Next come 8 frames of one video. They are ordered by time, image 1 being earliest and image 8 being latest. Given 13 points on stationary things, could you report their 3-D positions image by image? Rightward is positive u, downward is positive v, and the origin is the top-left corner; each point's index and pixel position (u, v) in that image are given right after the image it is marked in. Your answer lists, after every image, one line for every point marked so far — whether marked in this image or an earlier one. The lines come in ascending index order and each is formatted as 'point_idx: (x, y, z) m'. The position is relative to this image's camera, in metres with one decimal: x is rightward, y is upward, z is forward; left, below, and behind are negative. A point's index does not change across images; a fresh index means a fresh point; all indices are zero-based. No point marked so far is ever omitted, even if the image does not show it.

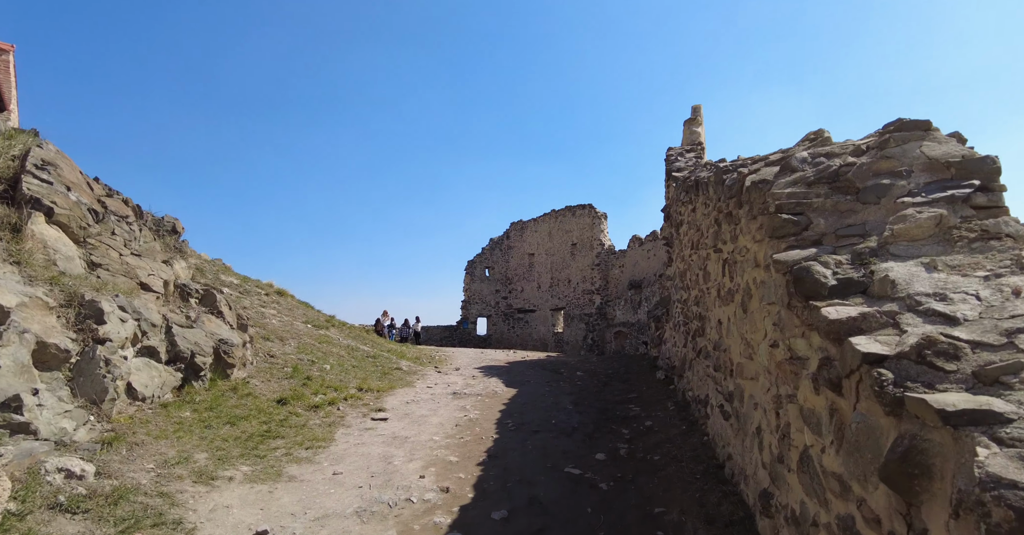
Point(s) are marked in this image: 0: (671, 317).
0: (+2.8, -0.9, +8.0) m
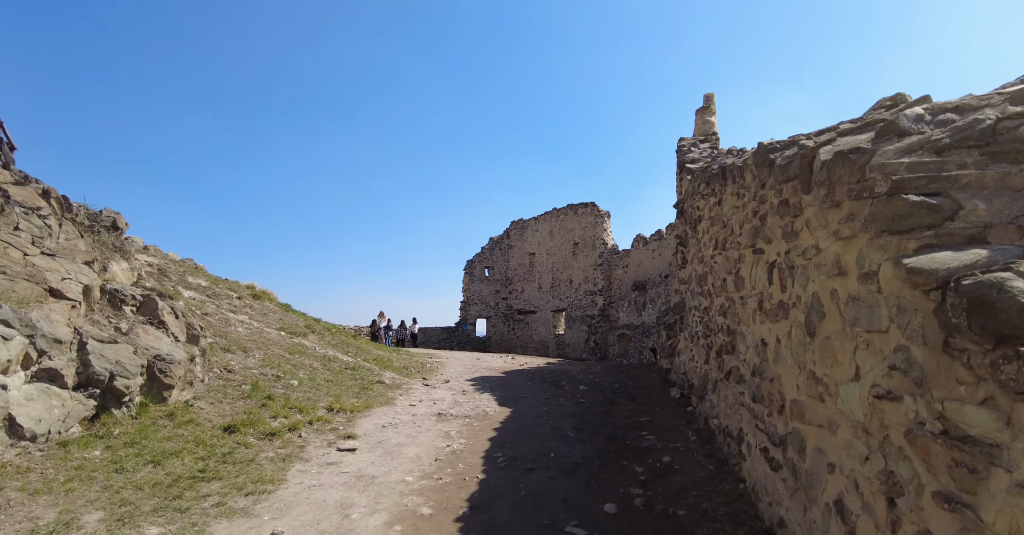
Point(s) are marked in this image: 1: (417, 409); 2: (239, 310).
0: (+2.7, -1.0, +7.2) m
1: (-1.3, -2.0, +6.4) m
2: (-4.9, -0.7, +8.4) m
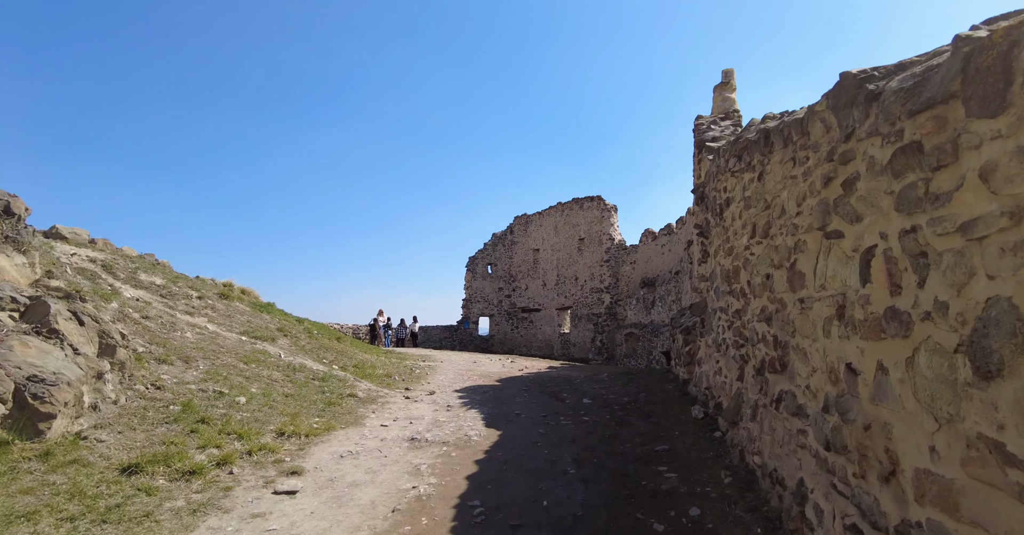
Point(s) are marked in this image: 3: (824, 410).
0: (+2.6, -0.9, +6.1) m
1: (-1.5, -1.9, +5.4) m
2: (-5.0, -0.7, +7.4) m
3: (+1.7, -0.8, +2.6) m
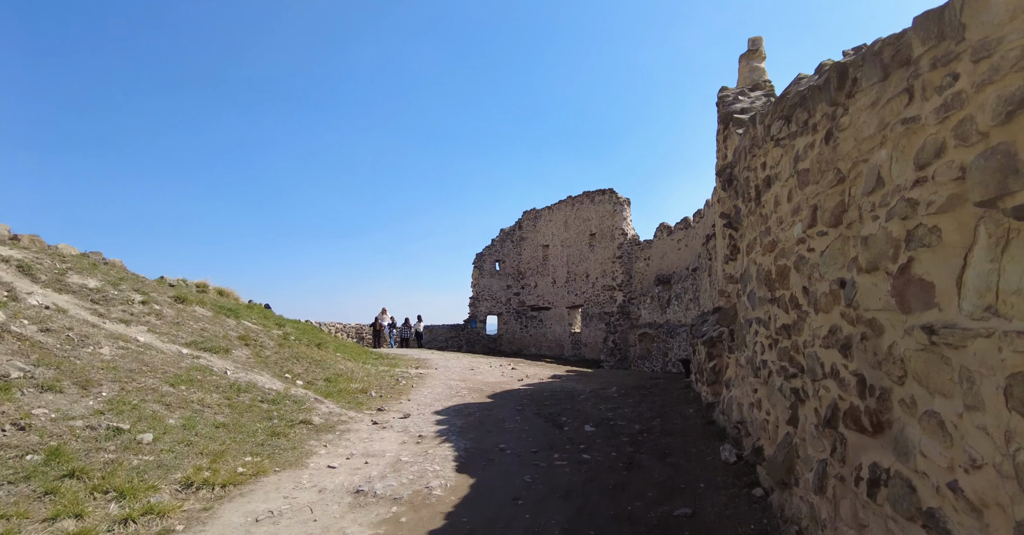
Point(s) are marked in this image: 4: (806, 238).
0: (+2.4, -0.9, +4.8) m
1: (-1.7, -2.0, +4.3) m
2: (-5.2, -0.7, +6.3) m
3: (+1.4, -0.8, +1.3) m
4: (+2.0, +0.2, +3.2) m
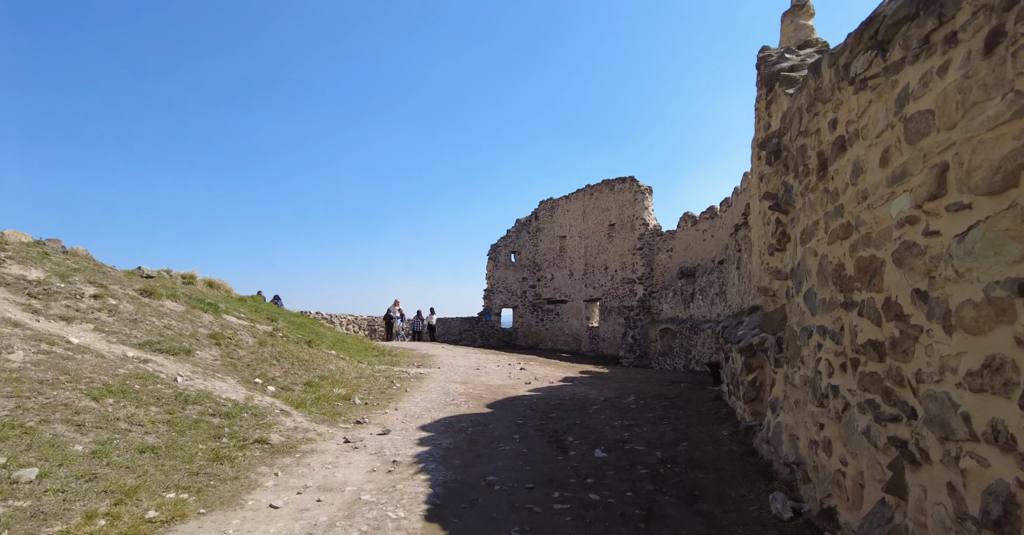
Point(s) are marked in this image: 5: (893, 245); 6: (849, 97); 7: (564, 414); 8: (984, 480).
0: (+2.3, -0.8, +3.7) m
1: (-1.8, -1.9, +3.4) m
2: (-5.2, -0.6, +5.6) m
3: (+1.2, -0.8, +0.3) m
4: (+1.9, +0.2, +2.1) m
5: (+2.0, +0.1, +2.4) m
6: (+2.2, +1.1, +3.0) m
7: (+0.7, -2.2, +6.9) m
8: (+1.7, -0.7, +1.6) m
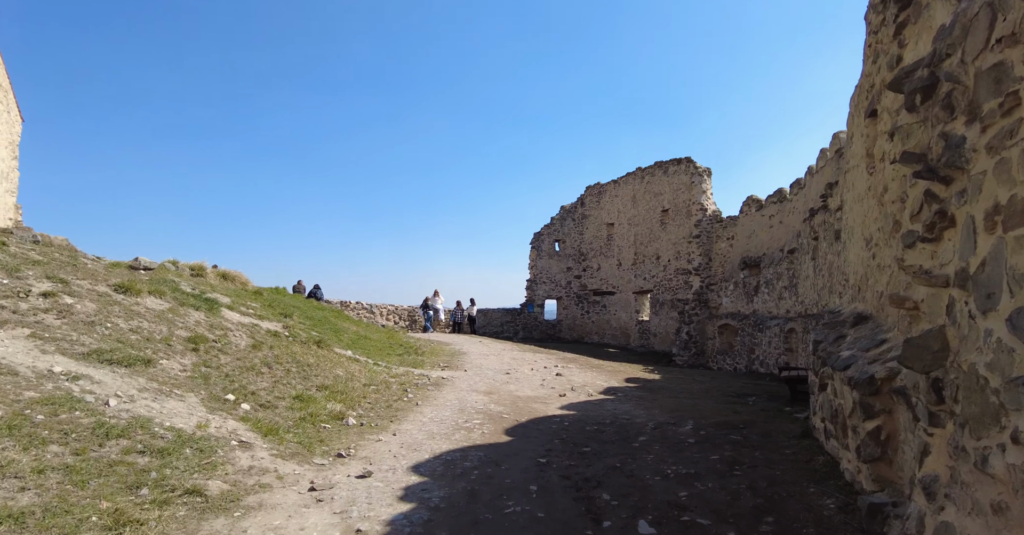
0: (+2.2, -0.8, +2.1) m
1: (-1.9, -1.9, +2.2) m
2: (-5.1, -0.5, +4.7) m
3: (+0.7, -0.9, -1.2) m
4: (+1.6, +0.2, +0.5) m
5: (+1.7, +0.1, +0.7) m
6: (+2.0, +1.1, +1.3) m
7: (+1.0, -2.1, +5.4) m
8: (+1.4, -0.8, +0.1) m
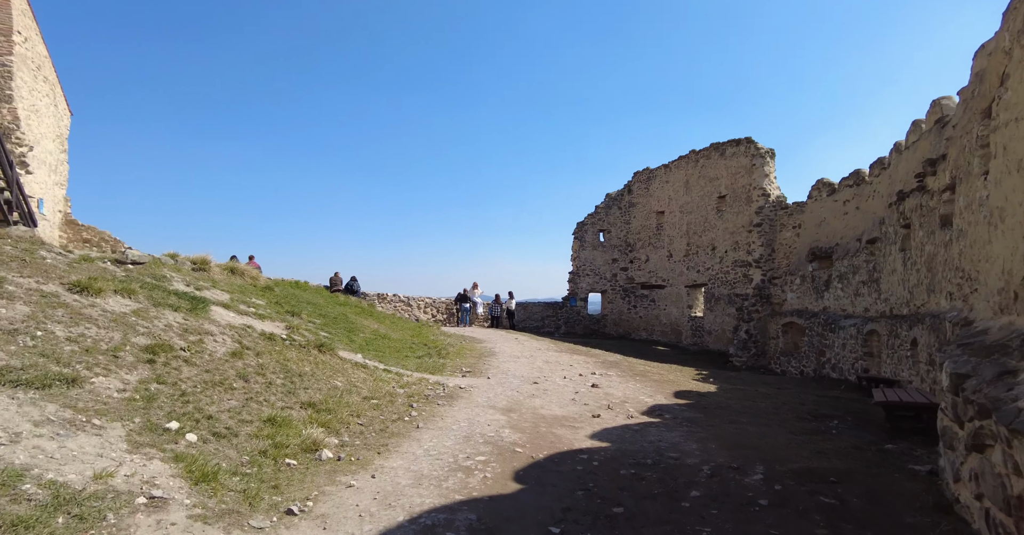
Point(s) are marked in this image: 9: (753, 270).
0: (+2.0, -0.9, +0.5) m
1: (-2.1, -2.0, +1.1) m
2: (-5.1, -0.5, +3.9) m
3: (+0.1, -1.0, -2.6) m
4: (+1.2, +0.1, -1.0) m
5: (+1.3, 0.0, -0.8) m
6: (+1.7, +1.0, -0.2) m
7: (+1.1, -2.1, +4.0) m
8: (+0.9, -0.9, -1.4) m
9: (+10.0, -0.1, +19.1) m
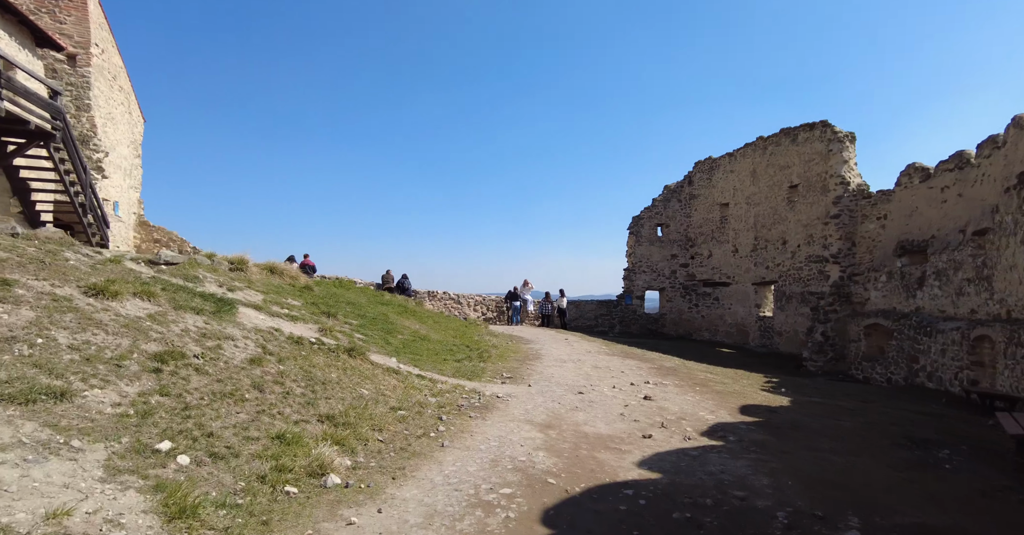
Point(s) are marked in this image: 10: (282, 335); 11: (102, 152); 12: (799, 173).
0: (+1.7, -1.0, -0.5) m
1: (-2.3, -2.0, +0.6) m
2: (-4.9, -0.6, +3.7) m
3: (-0.5, -1.1, -3.4) m
4: (+0.8, 0.0, -1.9) m
5: (+0.9, -0.1, -1.7) m
6: (+1.3, +0.9, -1.2) m
7: (+1.2, -2.1, +3.1) m
8: (+0.4, -1.0, -2.2) m
9: (+11.9, 0.0, +17.0) m
10: (-3.5, -1.0, +7.1) m
11: (-15.1, +4.2, +17.0) m
12: (+11.8, +3.9, +18.8) m
